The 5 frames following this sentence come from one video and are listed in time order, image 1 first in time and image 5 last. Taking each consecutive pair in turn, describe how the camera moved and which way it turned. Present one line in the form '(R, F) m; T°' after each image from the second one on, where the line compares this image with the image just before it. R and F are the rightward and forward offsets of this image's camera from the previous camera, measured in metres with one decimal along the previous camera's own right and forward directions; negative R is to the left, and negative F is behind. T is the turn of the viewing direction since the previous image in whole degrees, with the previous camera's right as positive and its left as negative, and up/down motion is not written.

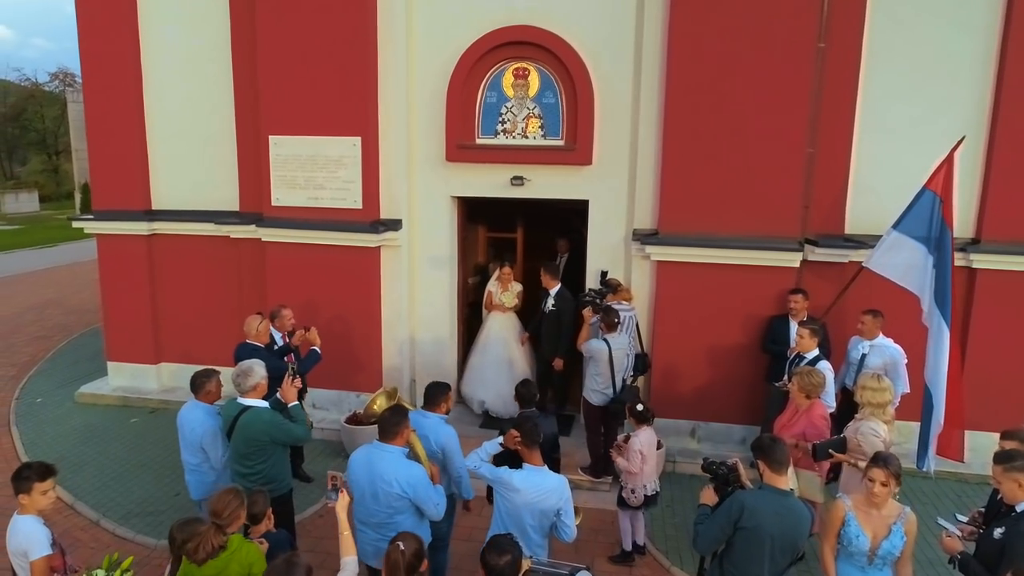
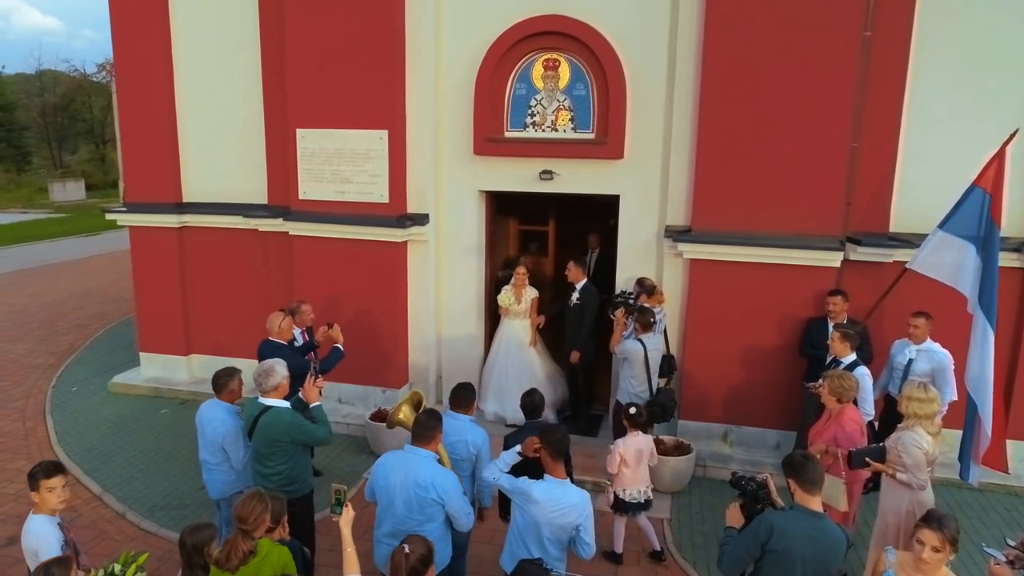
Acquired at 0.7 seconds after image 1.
(+0.1, +0.2) m; -3°
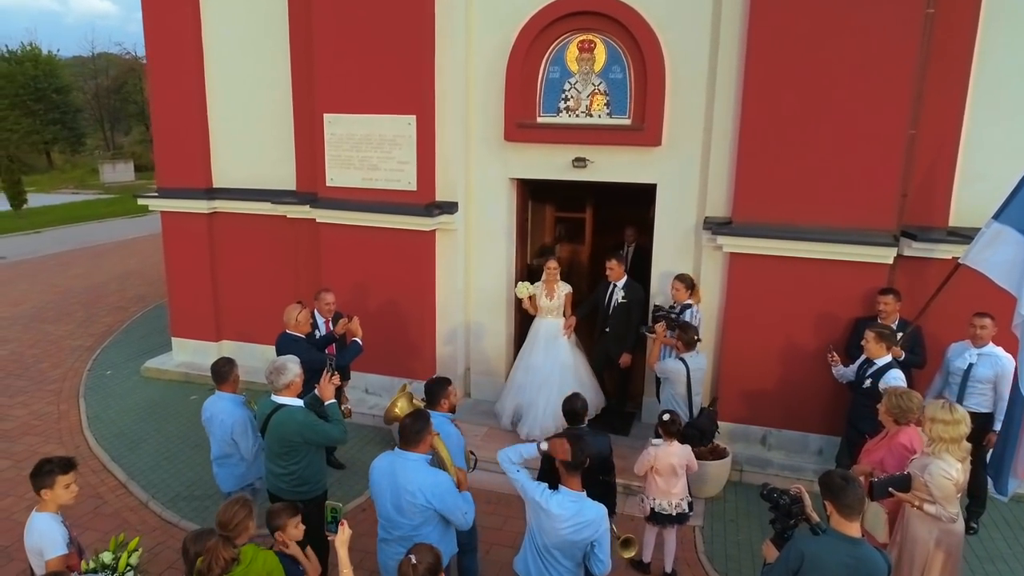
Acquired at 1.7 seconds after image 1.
(+0.1, +0.3) m; -3°
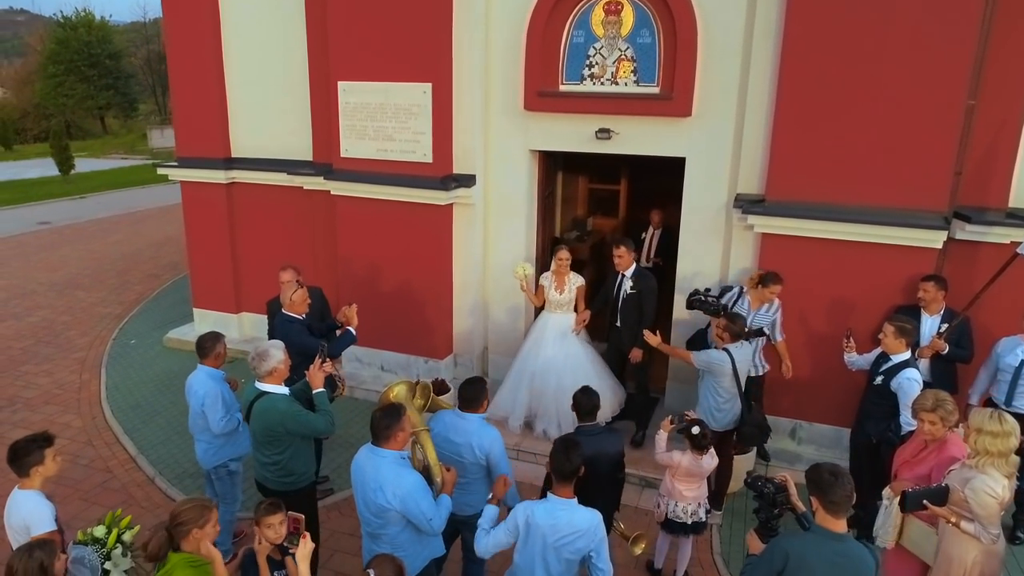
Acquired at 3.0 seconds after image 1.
(+0.3, +0.3) m; -4°
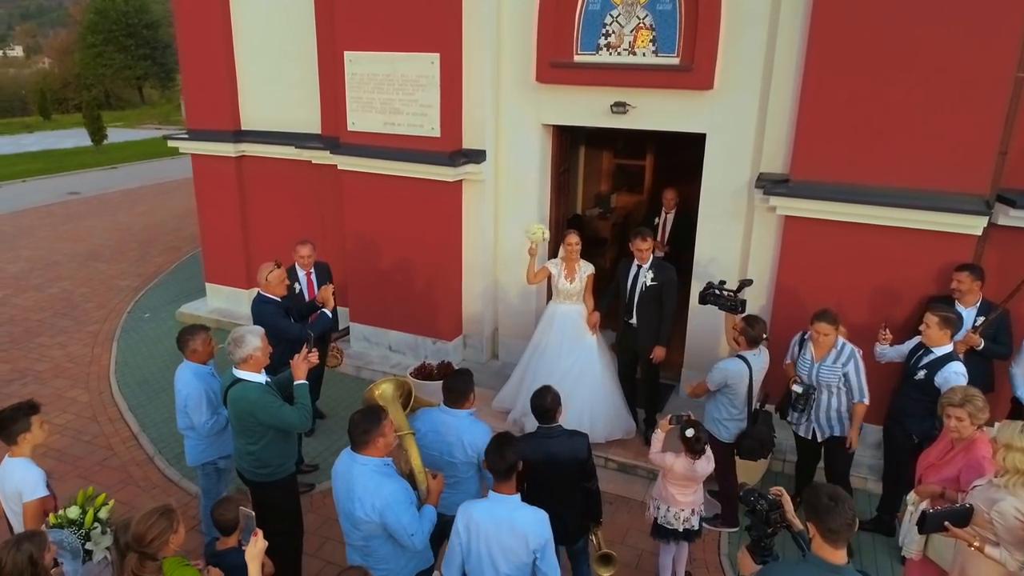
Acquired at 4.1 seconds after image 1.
(+0.2, +0.3) m; -3°
